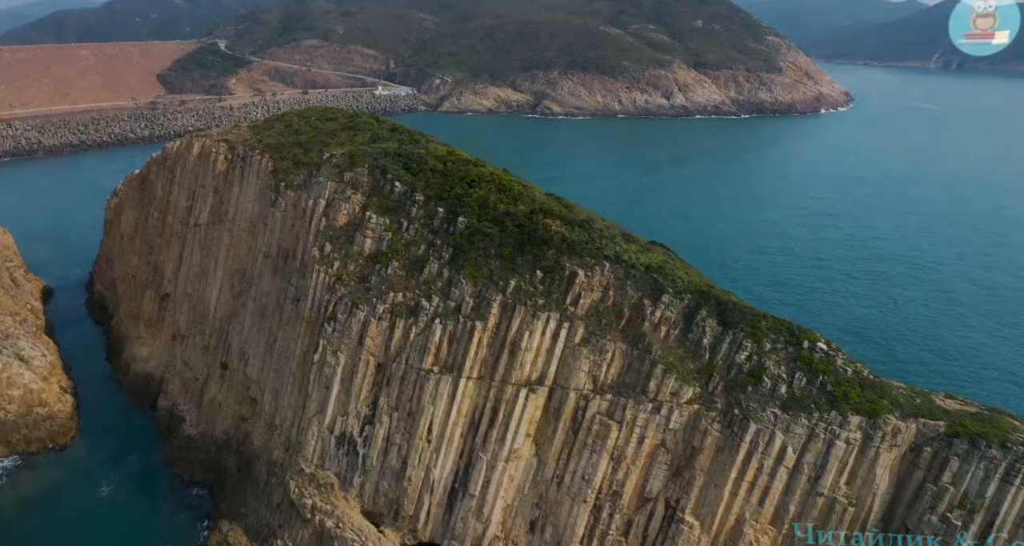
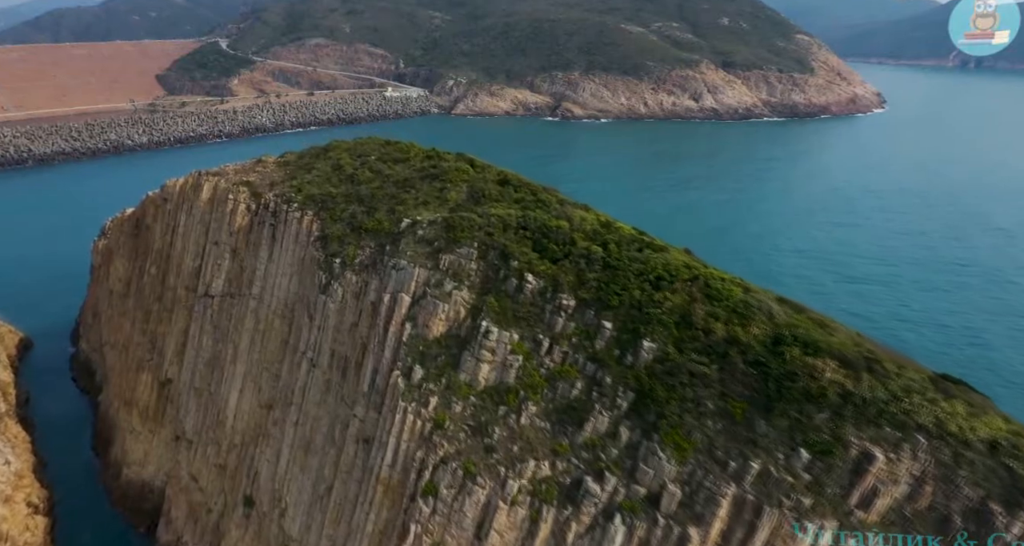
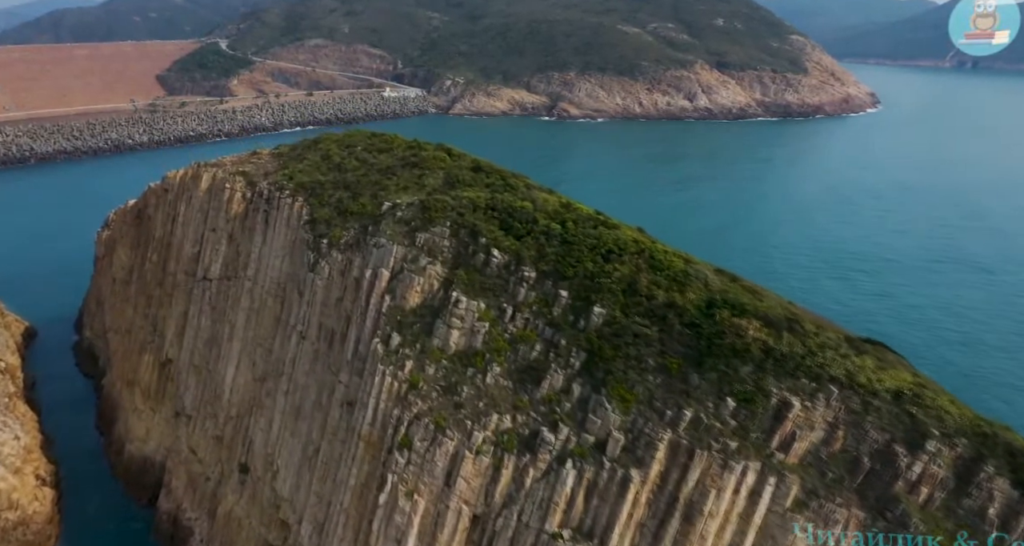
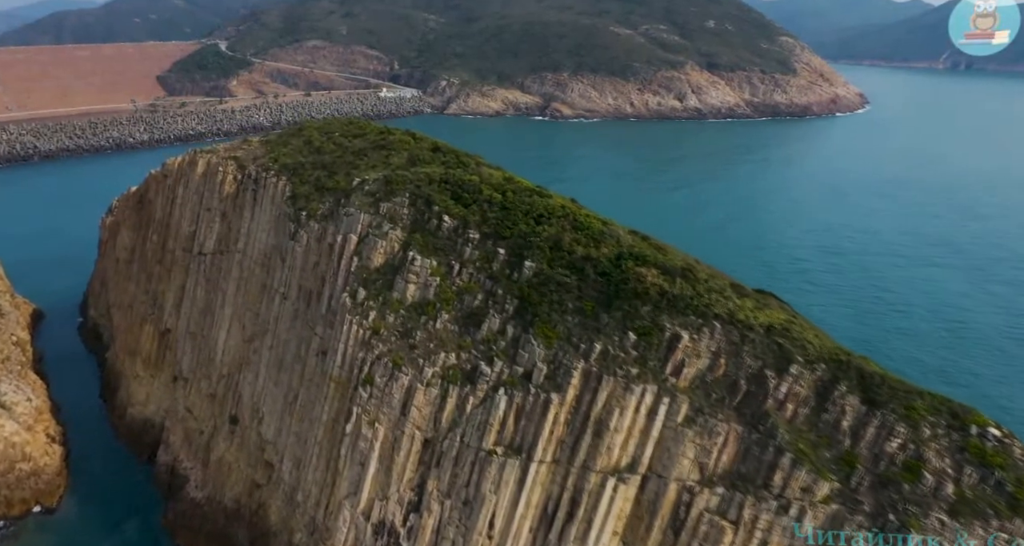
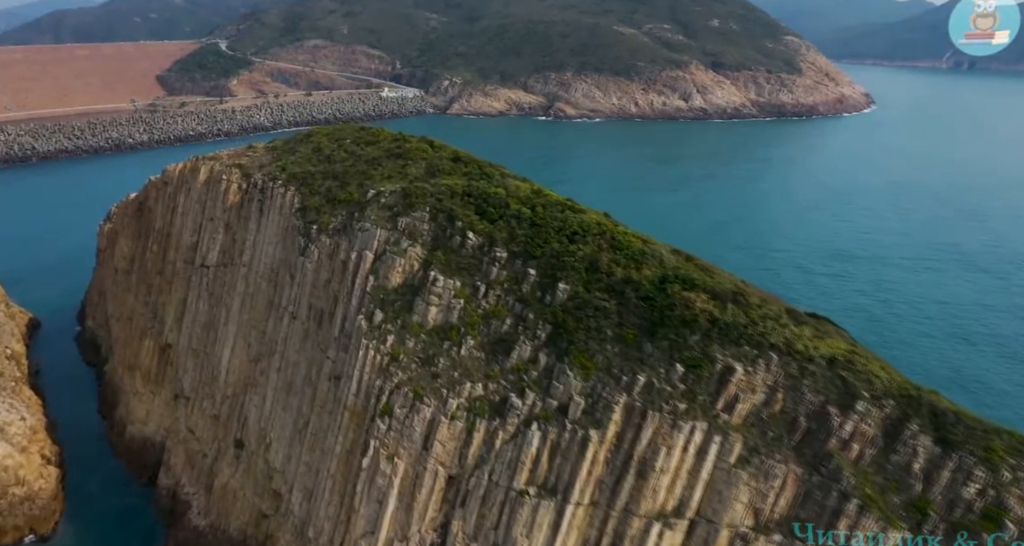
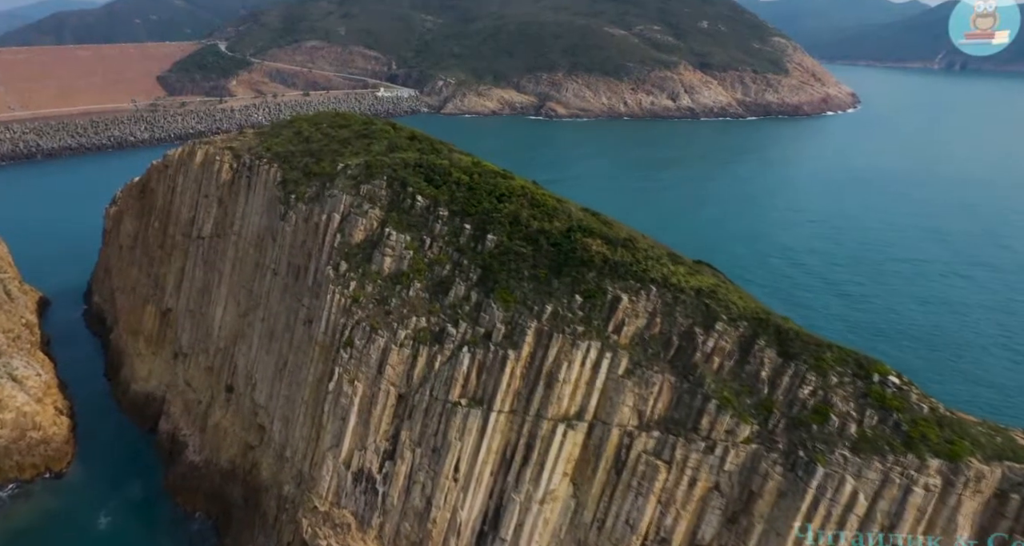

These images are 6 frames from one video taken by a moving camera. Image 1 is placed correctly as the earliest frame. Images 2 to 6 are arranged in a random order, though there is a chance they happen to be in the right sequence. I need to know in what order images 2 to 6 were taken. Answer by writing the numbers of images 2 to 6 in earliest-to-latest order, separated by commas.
6, 4, 5, 3, 2
